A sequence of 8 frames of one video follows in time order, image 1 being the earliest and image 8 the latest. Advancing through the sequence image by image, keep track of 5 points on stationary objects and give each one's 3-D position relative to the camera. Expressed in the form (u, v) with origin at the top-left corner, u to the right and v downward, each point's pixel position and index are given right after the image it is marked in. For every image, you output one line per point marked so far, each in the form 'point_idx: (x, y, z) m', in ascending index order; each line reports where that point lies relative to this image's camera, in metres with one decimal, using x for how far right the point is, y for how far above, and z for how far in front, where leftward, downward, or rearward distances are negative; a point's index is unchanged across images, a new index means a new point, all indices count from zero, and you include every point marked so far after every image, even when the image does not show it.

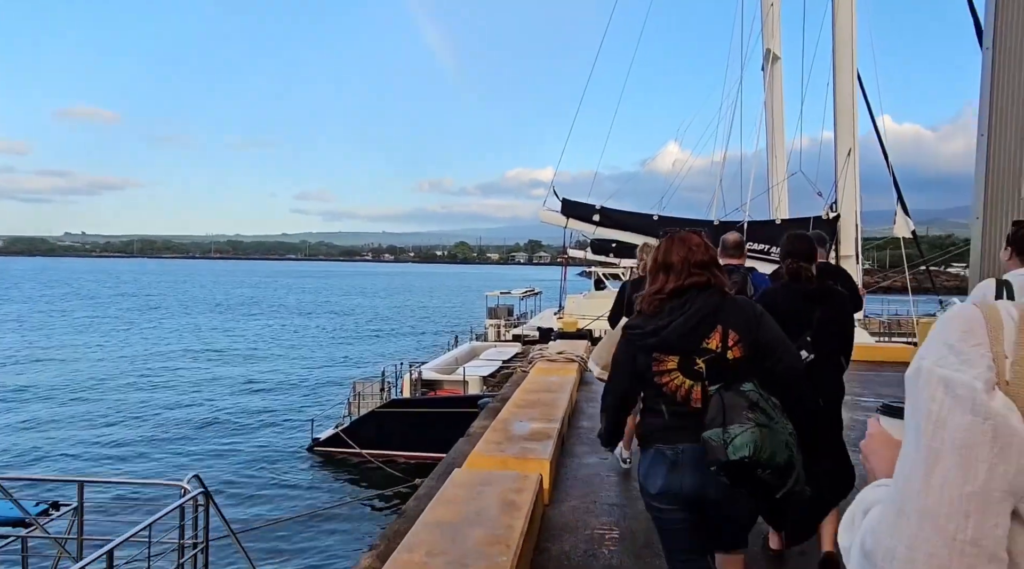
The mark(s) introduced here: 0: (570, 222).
0: (+1.1, +1.4, +14.0) m
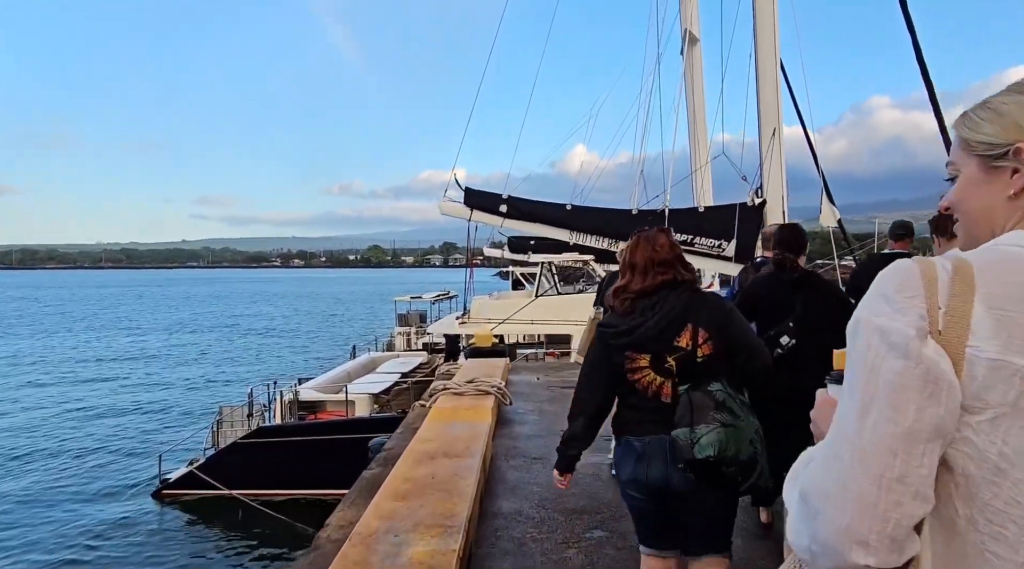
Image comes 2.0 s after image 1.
0: (-0.7, +1.4, +13.3) m
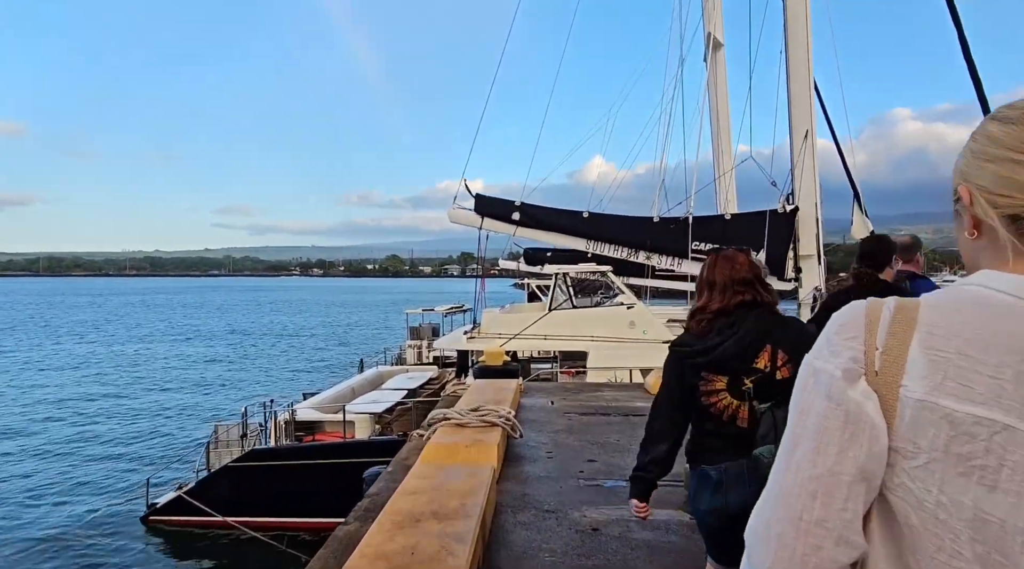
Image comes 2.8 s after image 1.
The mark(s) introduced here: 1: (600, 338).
0: (-0.5, +1.1, +13.1) m
1: (+1.2, -0.8, +10.6) m
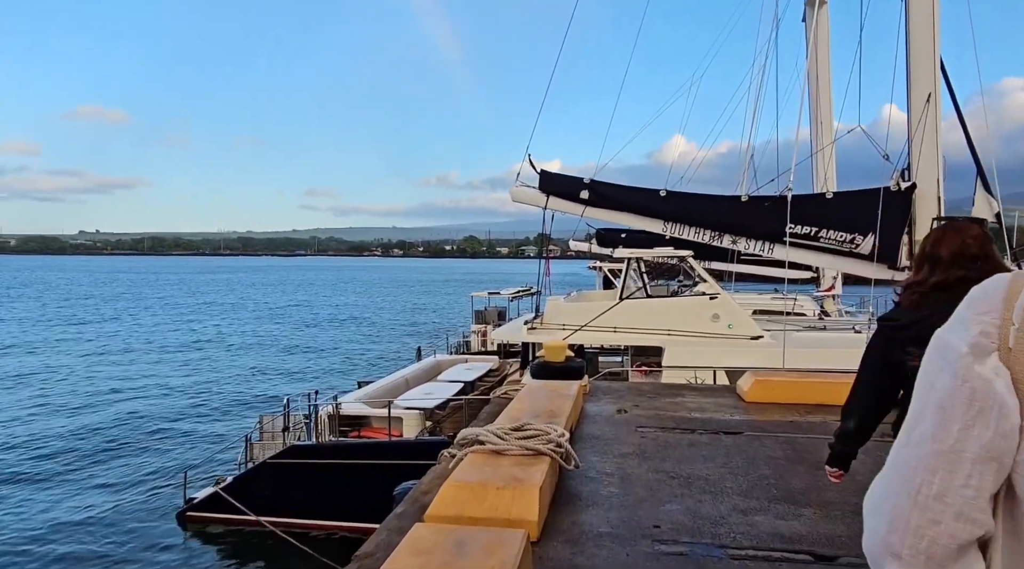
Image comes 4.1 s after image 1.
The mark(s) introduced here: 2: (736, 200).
0: (+0.7, +1.4, +11.9) m
1: (+2.1, -0.6, +9.4) m
2: (+3.4, +1.3, +11.0) m
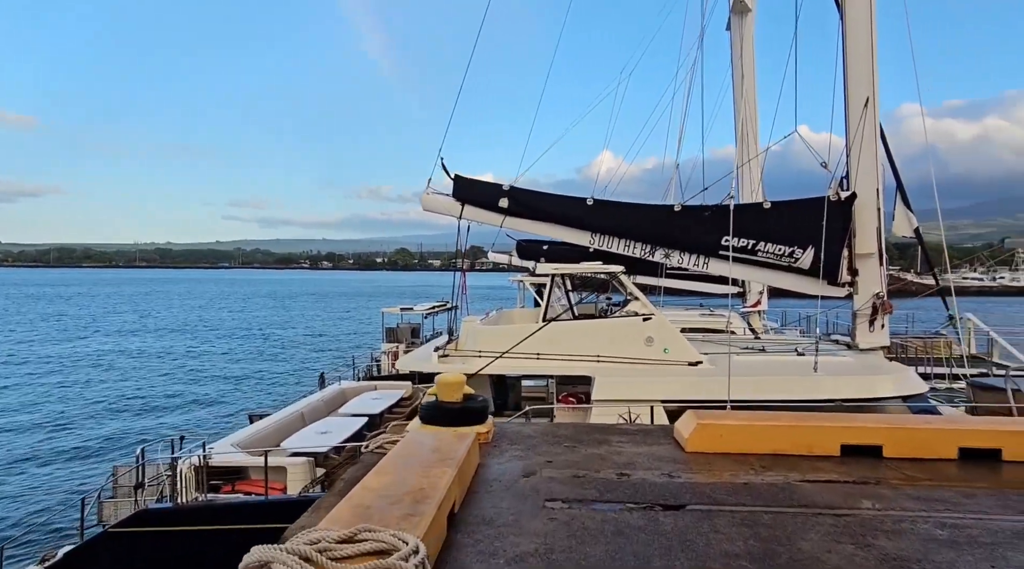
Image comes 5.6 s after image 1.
0: (-0.6, +1.1, +10.7) m
1: (+1.1, -0.9, +8.3) m
2: (+2.2, +1.1, +10.1) m
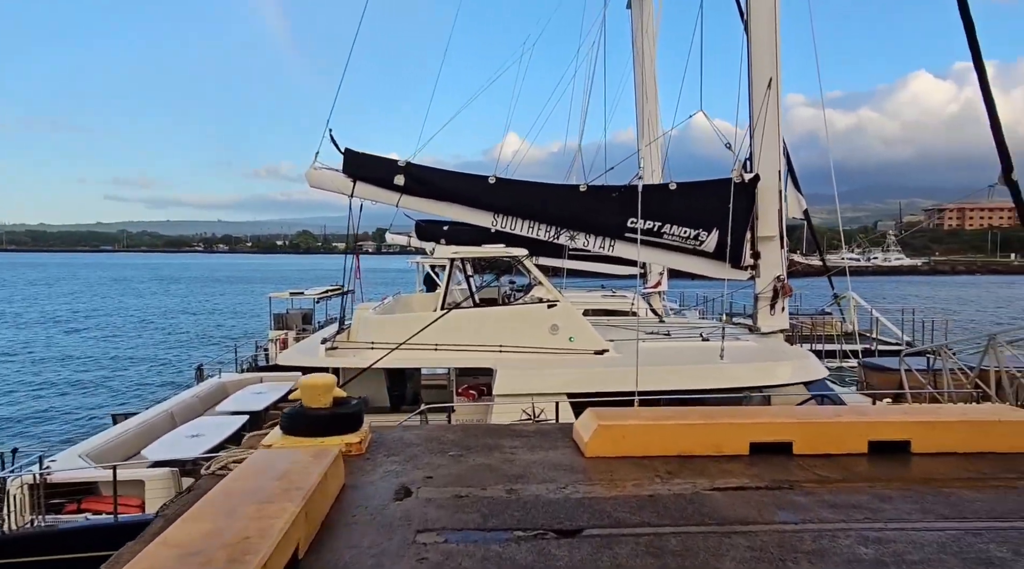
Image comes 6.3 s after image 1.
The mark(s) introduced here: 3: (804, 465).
0: (-2.1, +1.3, +9.9) m
1: (0.0, -0.7, +7.7) m
2: (+0.8, +1.3, +9.6) m
3: (+1.7, -1.1, +4.3) m
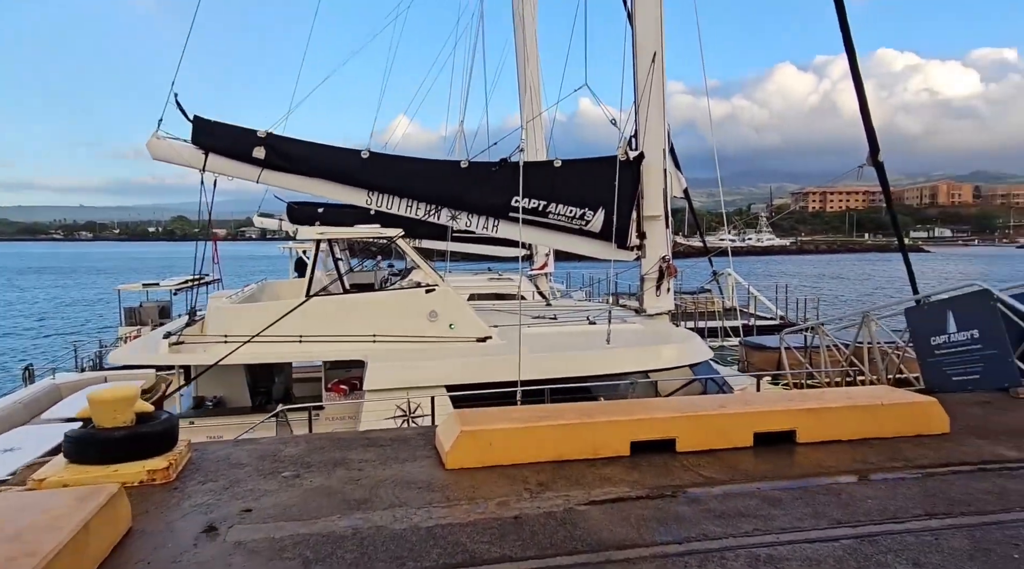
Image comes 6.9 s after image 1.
0: (-3.6, +1.5, +8.9) m
1: (-1.3, -0.5, +7.1) m
2: (-0.7, +1.5, +9.0) m
3: (+1.0, -1.0, +3.9) m
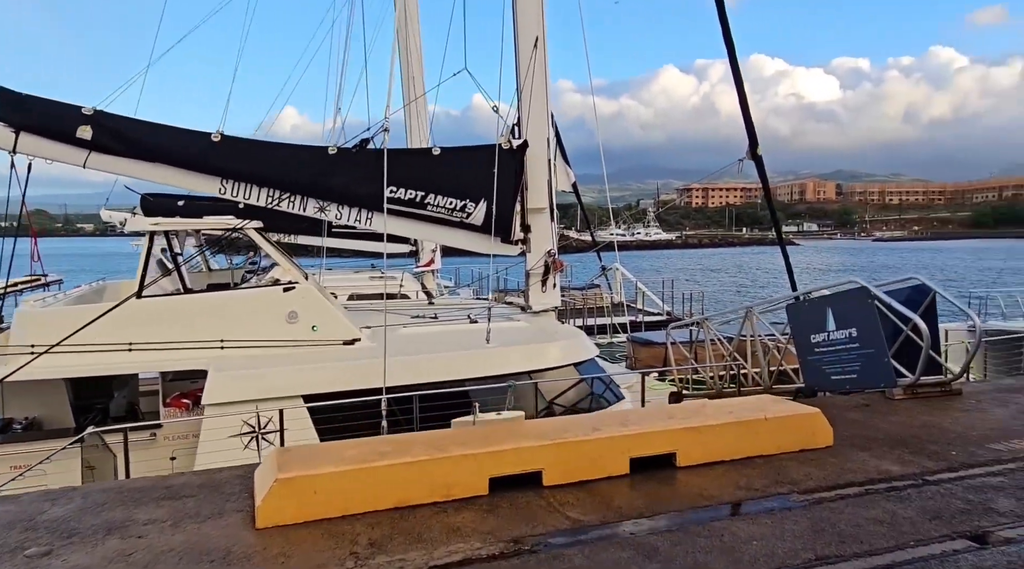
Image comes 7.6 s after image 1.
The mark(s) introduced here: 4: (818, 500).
0: (-5.0, +1.4, +7.7) m
1: (-2.4, -0.6, +6.2) m
2: (-2.2, +1.5, +8.2) m
3: (+0.3, -1.0, +3.4) m
4: (+1.5, -1.0, +3.5) m
